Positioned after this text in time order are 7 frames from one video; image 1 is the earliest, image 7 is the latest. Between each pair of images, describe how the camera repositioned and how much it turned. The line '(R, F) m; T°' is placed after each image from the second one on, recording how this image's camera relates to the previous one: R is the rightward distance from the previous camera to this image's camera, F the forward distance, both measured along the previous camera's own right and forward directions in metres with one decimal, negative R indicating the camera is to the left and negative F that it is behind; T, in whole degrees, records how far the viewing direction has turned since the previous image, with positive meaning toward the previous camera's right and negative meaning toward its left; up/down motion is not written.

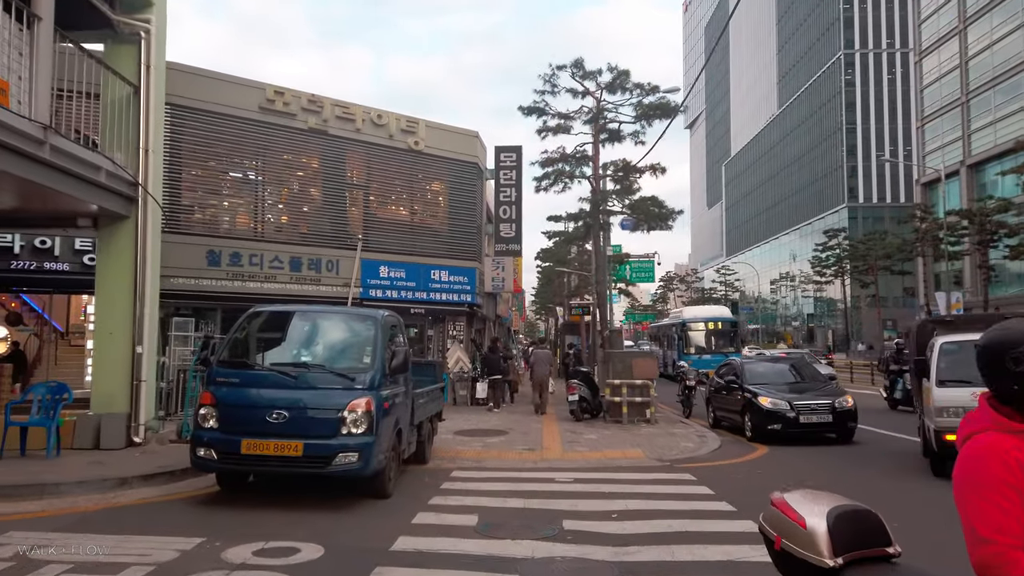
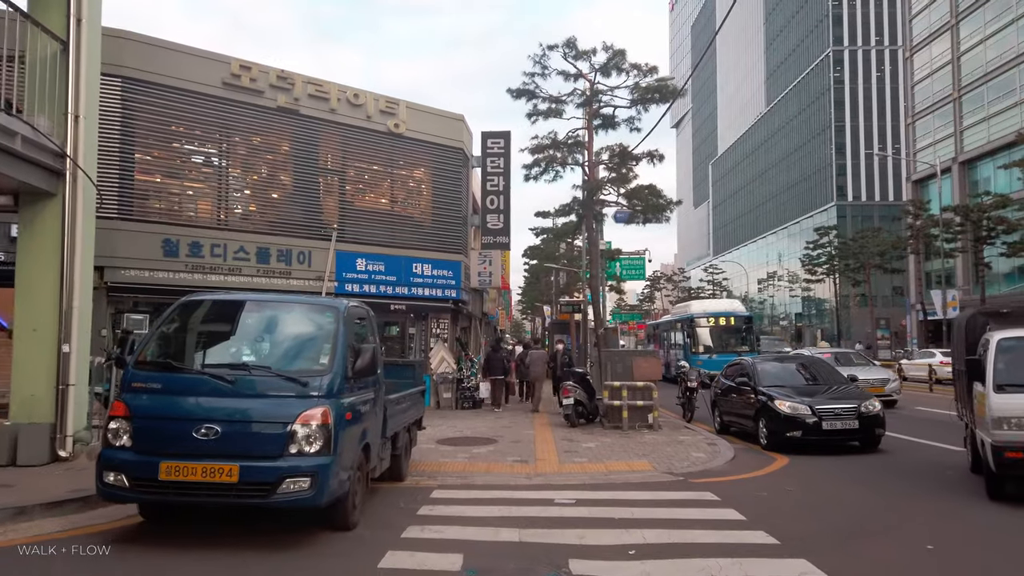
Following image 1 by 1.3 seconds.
(-0.1, +1.4) m; +1°
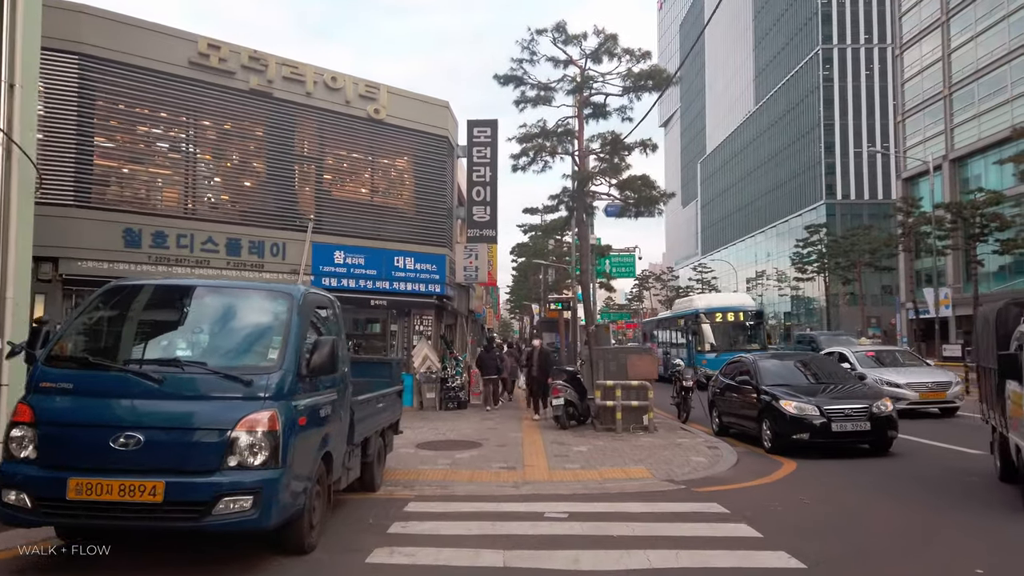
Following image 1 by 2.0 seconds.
(0.0, +0.8) m; +1°
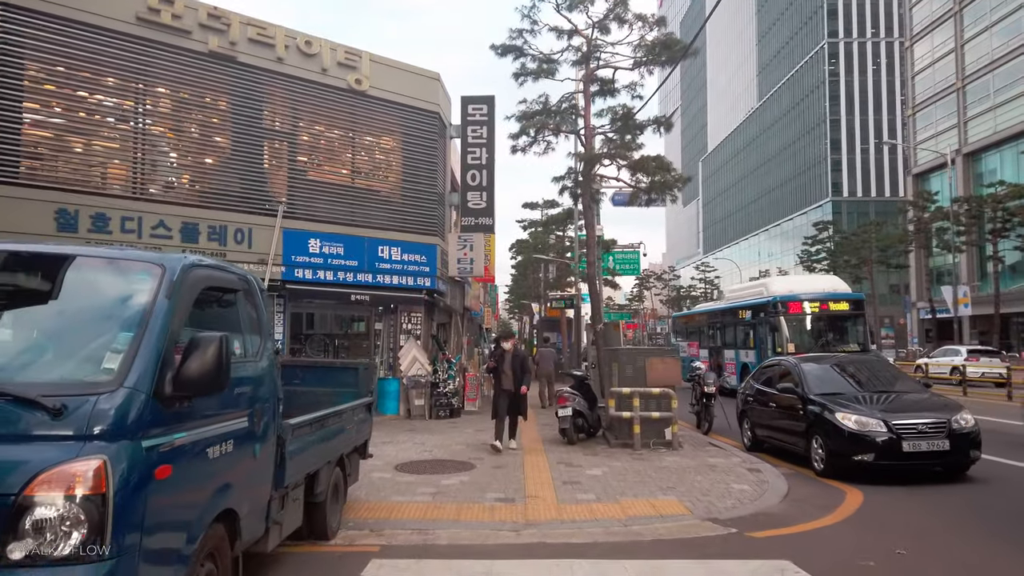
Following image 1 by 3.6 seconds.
(0.0, +1.9) m; 0°
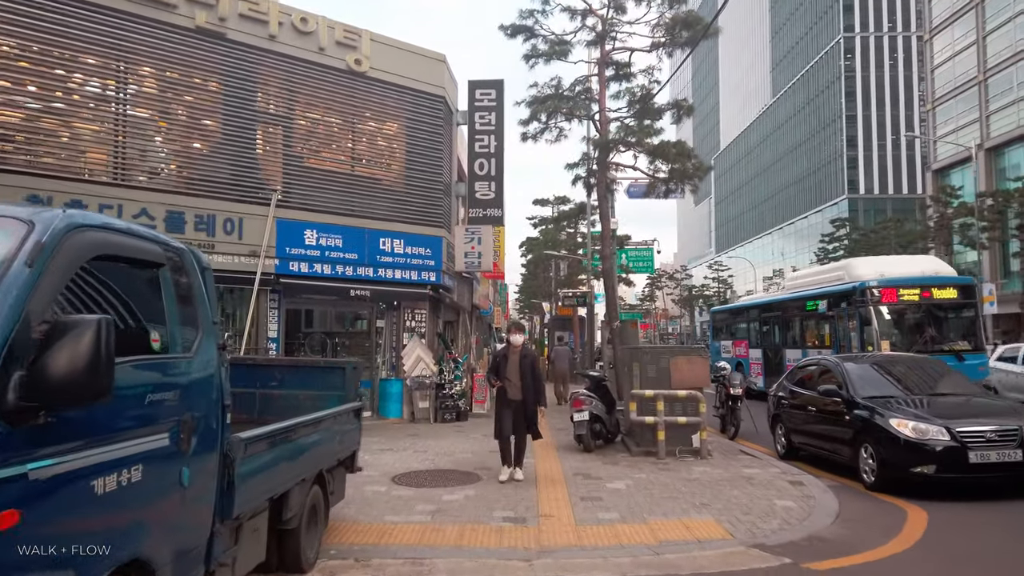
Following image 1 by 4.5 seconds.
(0.0, +1.0) m; -1°
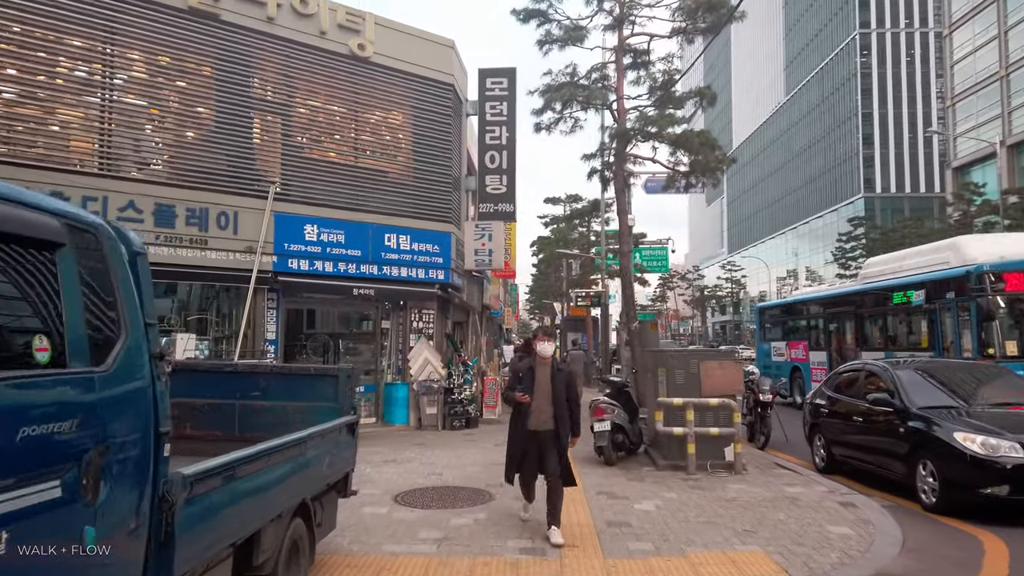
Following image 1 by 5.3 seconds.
(-0.1, +0.8) m; -1°
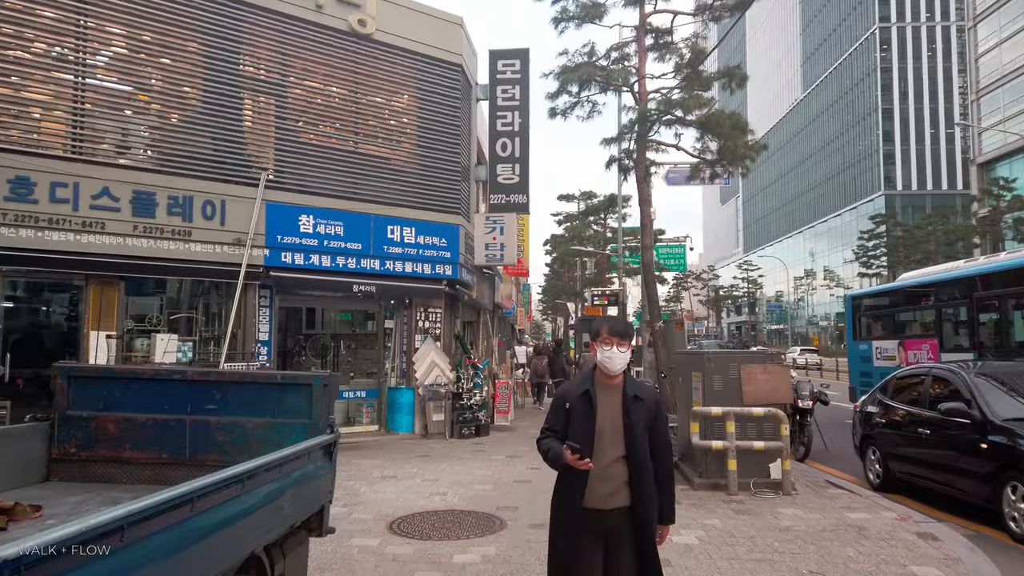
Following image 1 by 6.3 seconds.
(0.0, +1.1) m; -1°
